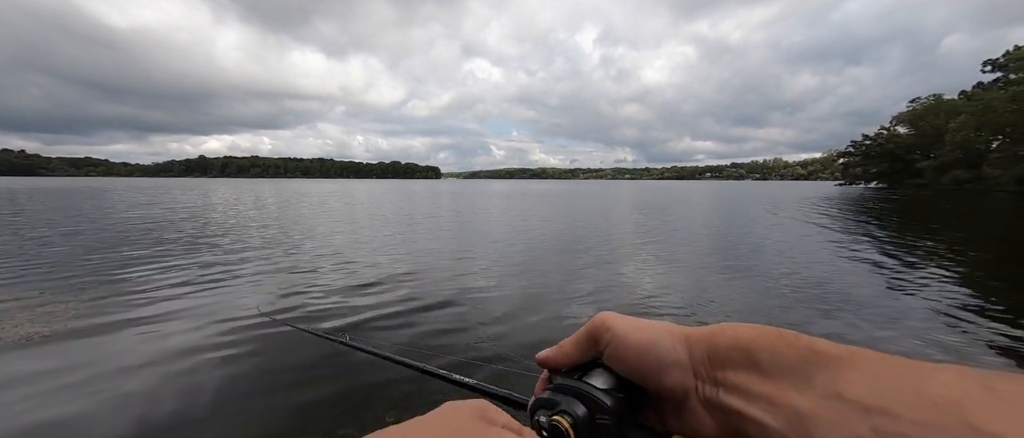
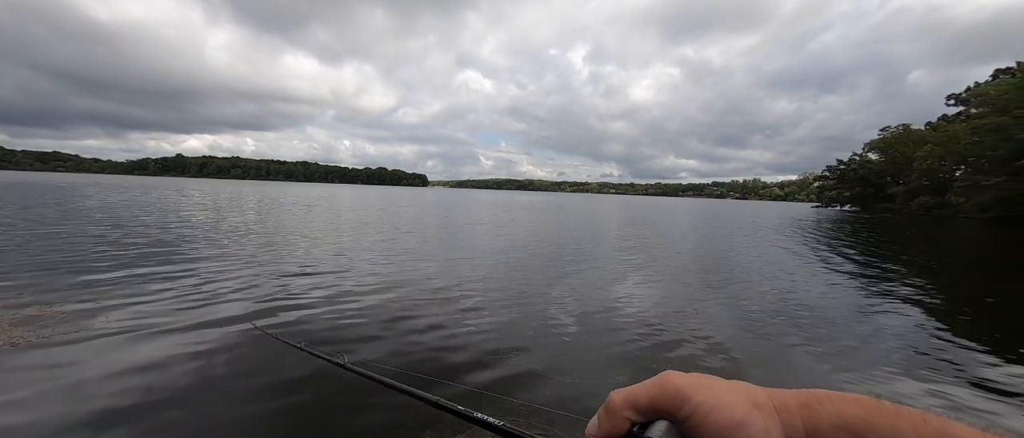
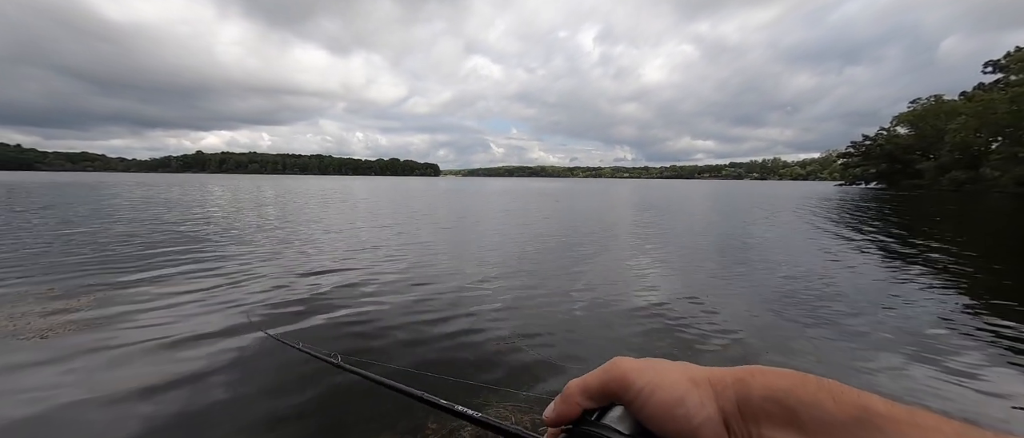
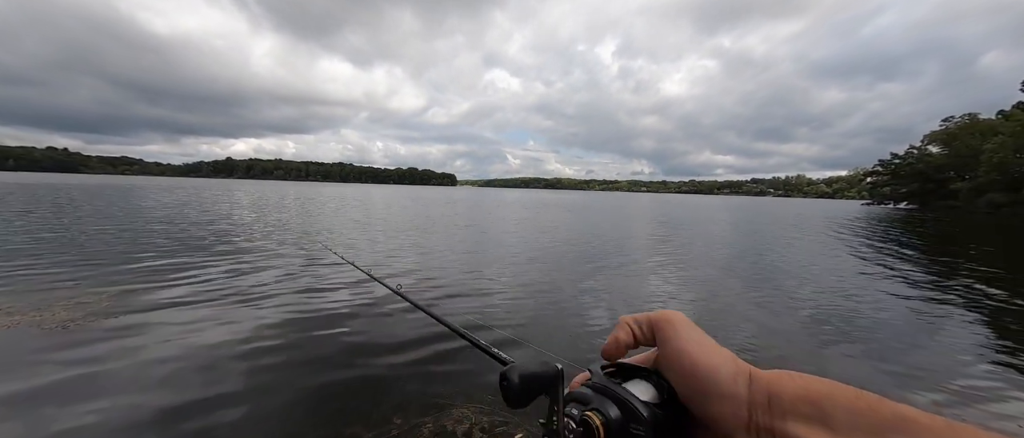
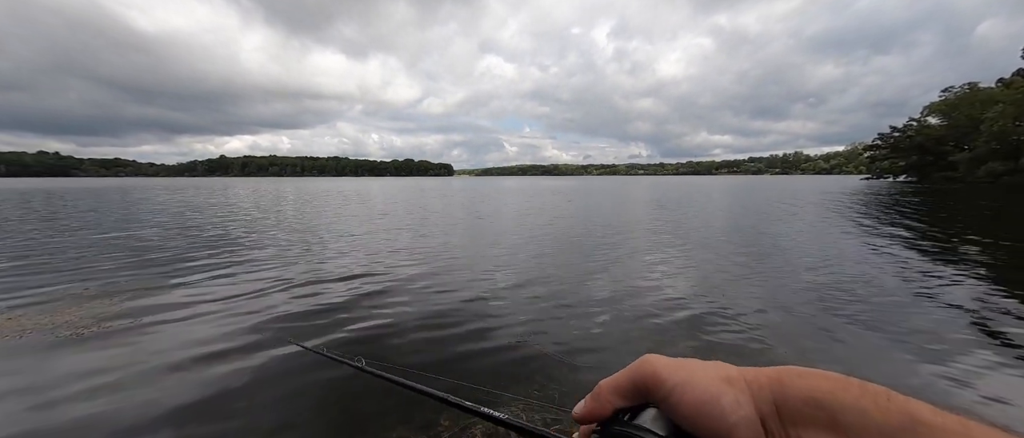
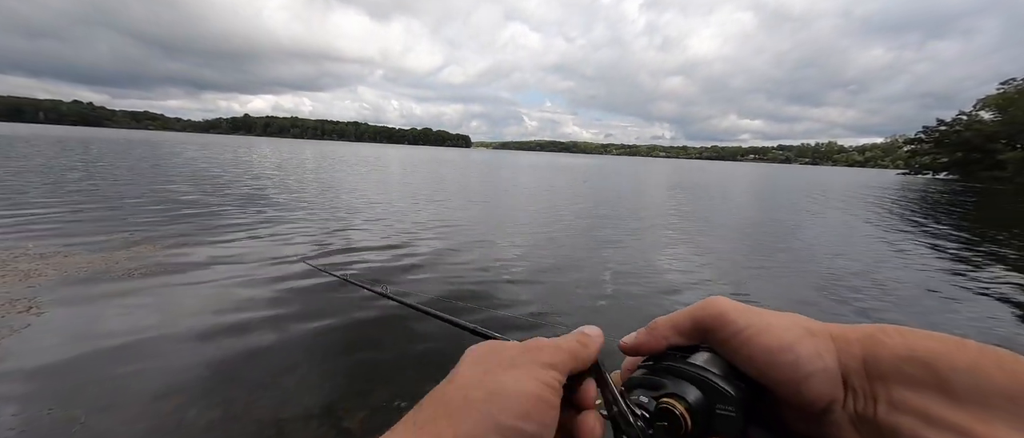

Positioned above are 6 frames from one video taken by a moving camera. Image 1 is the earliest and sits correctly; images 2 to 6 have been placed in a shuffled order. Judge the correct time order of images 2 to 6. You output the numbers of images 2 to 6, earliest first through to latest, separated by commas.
4, 2, 3, 5, 6
